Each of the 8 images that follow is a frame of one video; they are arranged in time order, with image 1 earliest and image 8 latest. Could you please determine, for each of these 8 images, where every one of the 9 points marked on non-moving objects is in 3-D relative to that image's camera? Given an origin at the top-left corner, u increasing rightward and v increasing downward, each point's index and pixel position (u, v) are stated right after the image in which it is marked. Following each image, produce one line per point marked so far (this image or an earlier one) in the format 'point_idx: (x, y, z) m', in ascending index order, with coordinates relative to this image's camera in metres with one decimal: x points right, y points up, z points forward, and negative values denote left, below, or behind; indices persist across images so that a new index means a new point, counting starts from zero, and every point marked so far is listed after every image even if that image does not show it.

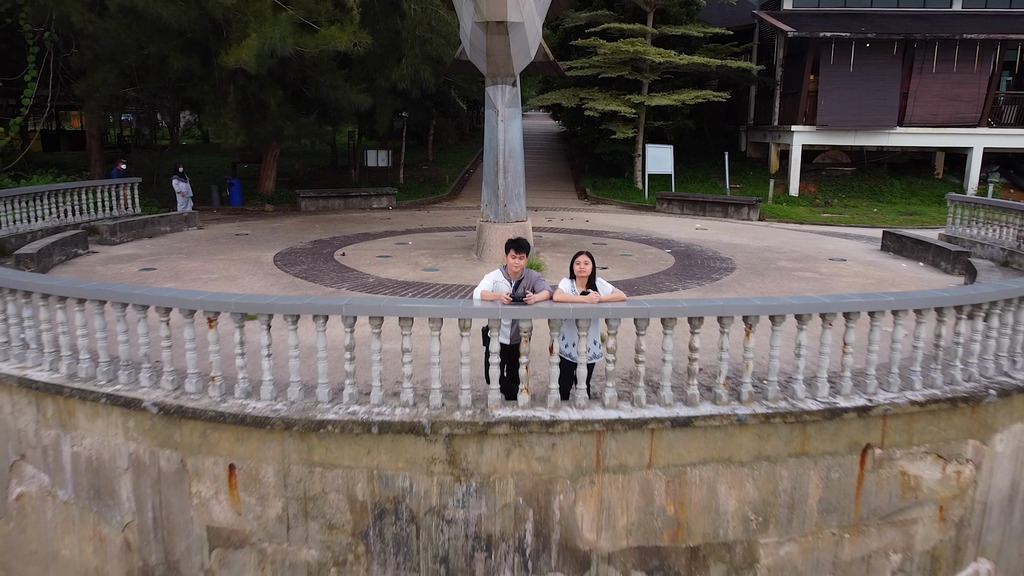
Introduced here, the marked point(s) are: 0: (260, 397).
0: (-1.6, -0.7, +4.2) m
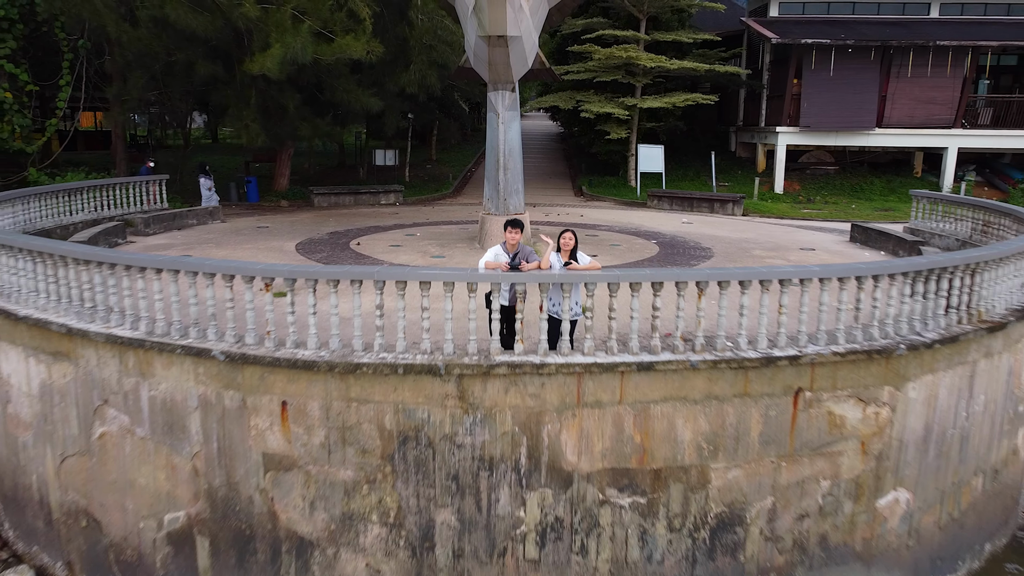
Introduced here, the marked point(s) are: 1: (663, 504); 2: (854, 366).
0: (-1.6, -0.5, +5.2) m
1: (+1.2, -1.7, +5.4) m
2: (+2.8, -0.7, +5.5) m
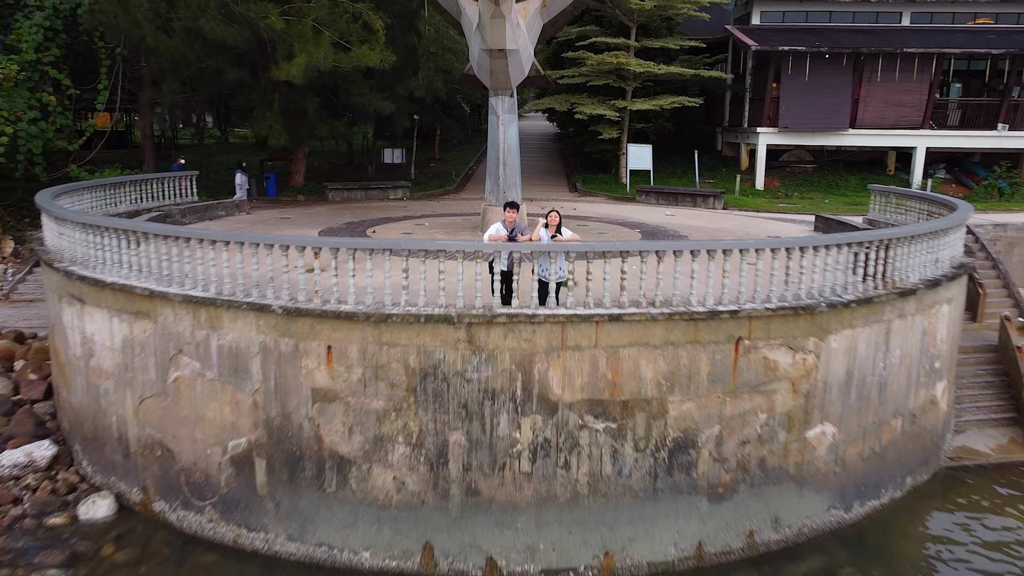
0: (-1.6, -0.1, +6.6) m
1: (+1.2, -1.4, +6.7) m
2: (+2.8, -0.3, +6.9) m
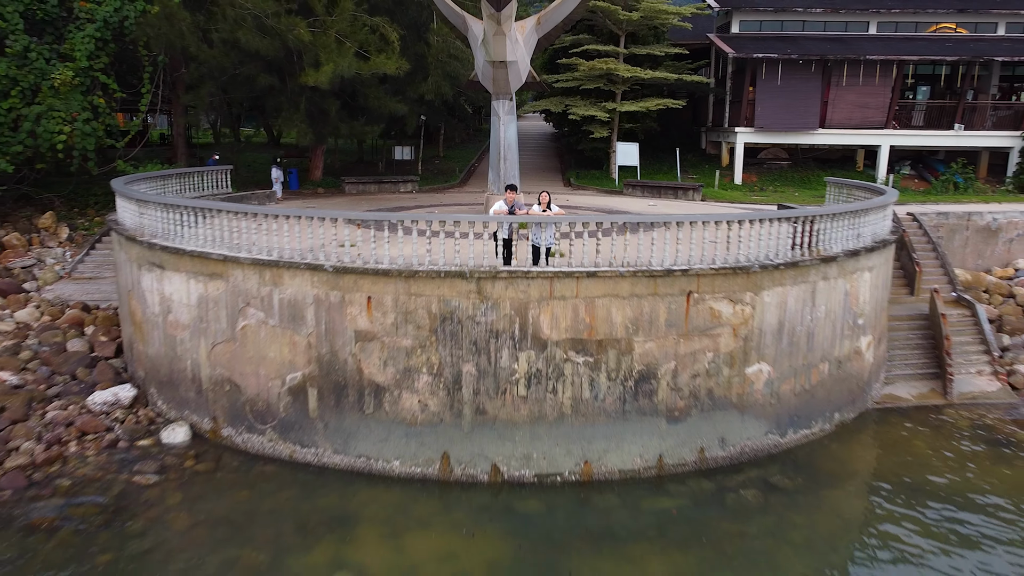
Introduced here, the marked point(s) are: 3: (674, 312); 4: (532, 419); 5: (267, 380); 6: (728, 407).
0: (-1.6, +0.3, +8.5) m
1: (+1.2, -1.0, +8.6) m
2: (+2.8, +0.1, +8.7) m
3: (+2.1, -0.3, +8.7) m
4: (+0.3, -1.7, +8.7) m
5: (-3.4, -1.3, +9.2) m
6: (+3.0, -1.6, +9.2) m
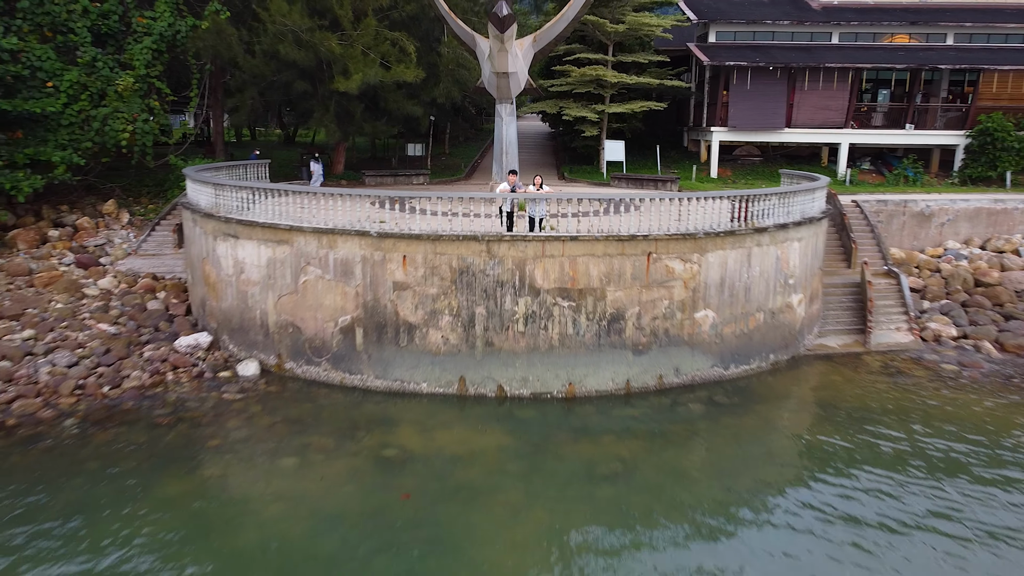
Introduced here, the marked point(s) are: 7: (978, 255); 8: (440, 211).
0: (-1.6, +1.0, +11.1) m
1: (+1.2, -0.3, +11.3) m
2: (+2.8, +0.8, +11.4) m
3: (+2.1, +0.3, +11.3) m
4: (+0.3, -1.0, +11.3) m
5: (-3.4, -0.6, +11.9) m
6: (+3.0, -1.0, +11.8) m
7: (+12.7, +0.9, +18.2) m
8: (-1.2, +1.3, +11.1) m
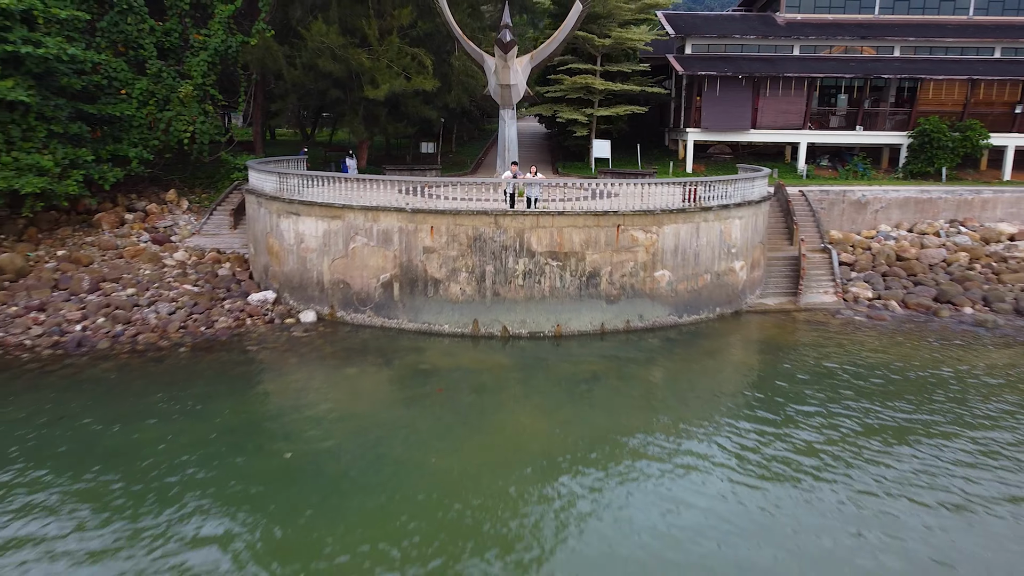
0: (-1.6, +1.8, +14.6) m
1: (+1.2, +0.5, +14.8) m
2: (+2.9, +1.6, +14.9) m
3: (+2.2, +1.1, +14.8) m
4: (+0.3, -0.2, +14.8) m
5: (-3.3, +0.2, +15.4) m
6: (+3.0, -0.2, +15.3) m
7: (+12.8, +1.7, +21.7) m
8: (-1.2, +2.1, +14.6) m
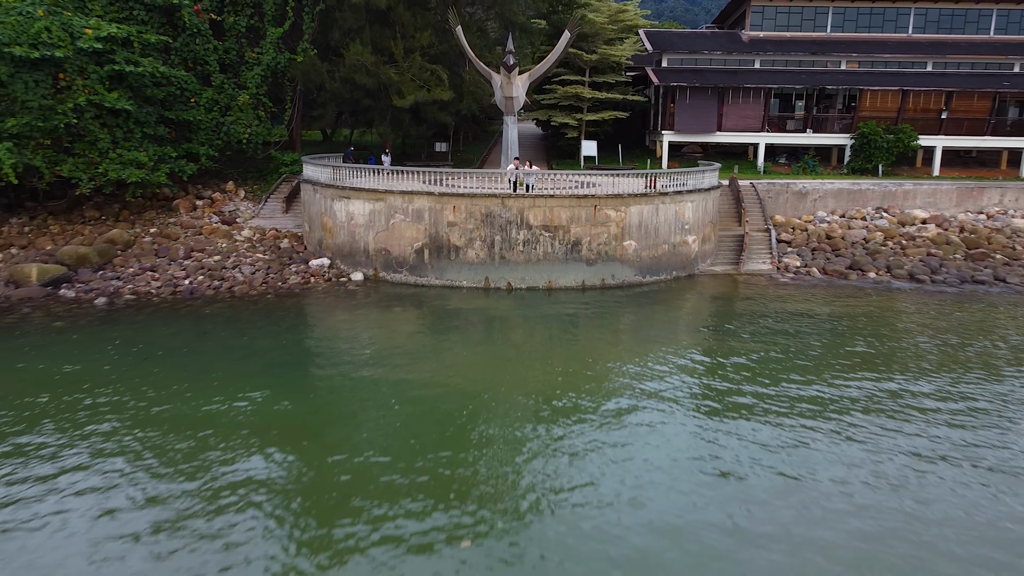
0: (-1.5, +2.8, +19.3) m
1: (+1.3, +1.5, +19.5) m
2: (+2.9, +2.6, +19.6) m
3: (+2.2, +2.1, +19.5) m
4: (+0.4, +0.8, +19.5) m
5: (-3.2, +1.2, +20.1) m
6: (+3.1, +0.8, +20.0) m
7: (+12.8, +2.7, +26.5) m
8: (-1.1, +3.1, +19.3) m
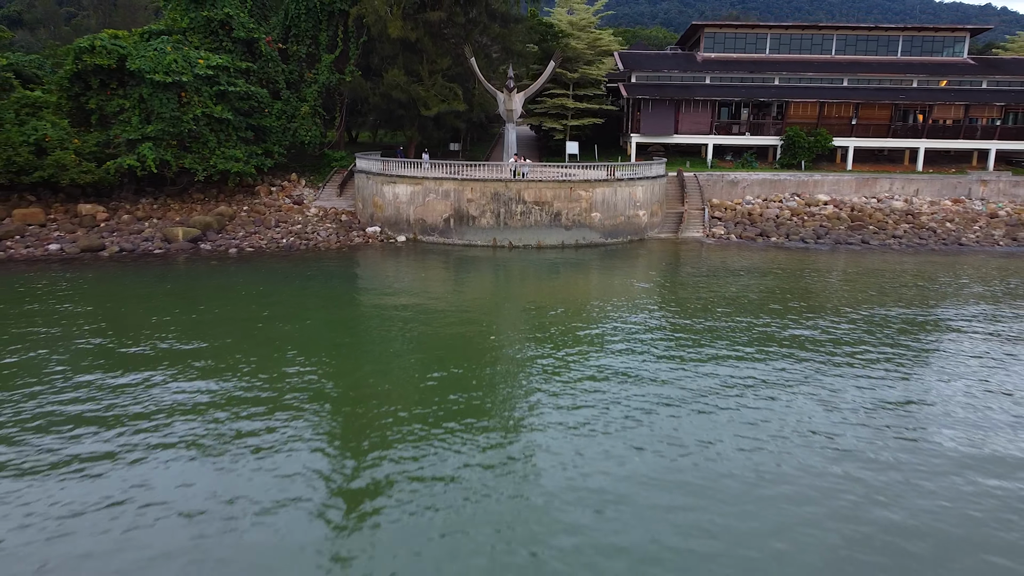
0: (-1.5, +4.6, +27.5) m
1: (+1.3, +3.3, +27.7) m
2: (+2.9, +4.4, +27.8) m
3: (+2.3, +3.9, +27.7) m
4: (+0.4, +2.6, +27.7) m
5: (-3.2, +3.0, +28.2) m
6: (+3.1, +2.6, +28.2) m
7: (+12.8, +4.5, +34.7) m
8: (-1.1, +4.9, +27.4) m
